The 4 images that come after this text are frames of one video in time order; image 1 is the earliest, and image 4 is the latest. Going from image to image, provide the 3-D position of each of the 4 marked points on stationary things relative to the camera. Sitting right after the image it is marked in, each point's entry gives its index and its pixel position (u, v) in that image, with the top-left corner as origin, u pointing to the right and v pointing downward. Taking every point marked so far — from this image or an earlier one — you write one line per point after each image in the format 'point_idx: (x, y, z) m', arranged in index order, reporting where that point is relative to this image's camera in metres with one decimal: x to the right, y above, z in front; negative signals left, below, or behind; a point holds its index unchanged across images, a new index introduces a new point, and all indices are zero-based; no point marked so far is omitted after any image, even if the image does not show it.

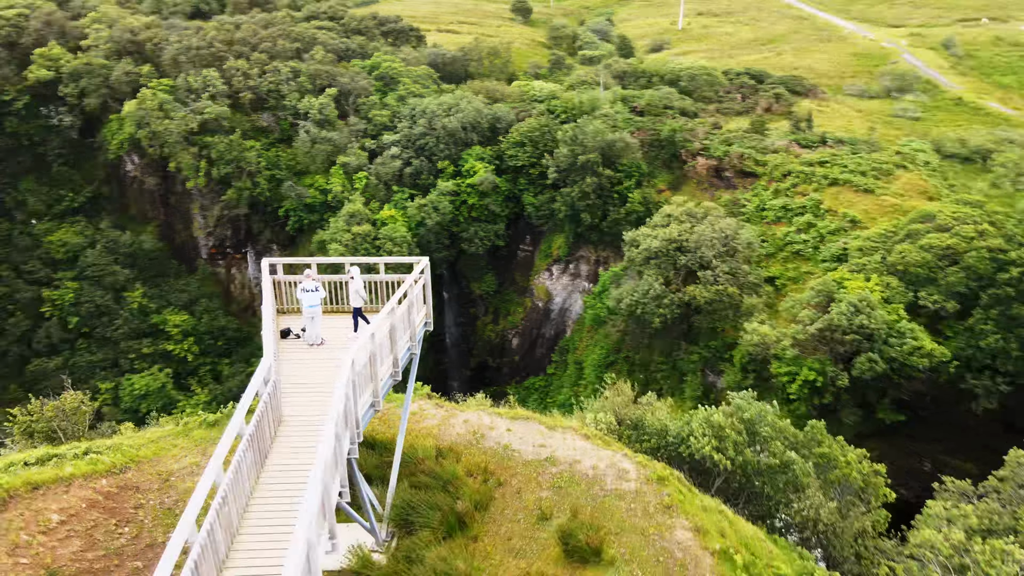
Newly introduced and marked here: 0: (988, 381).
0: (+12.0, -2.4, +19.0) m
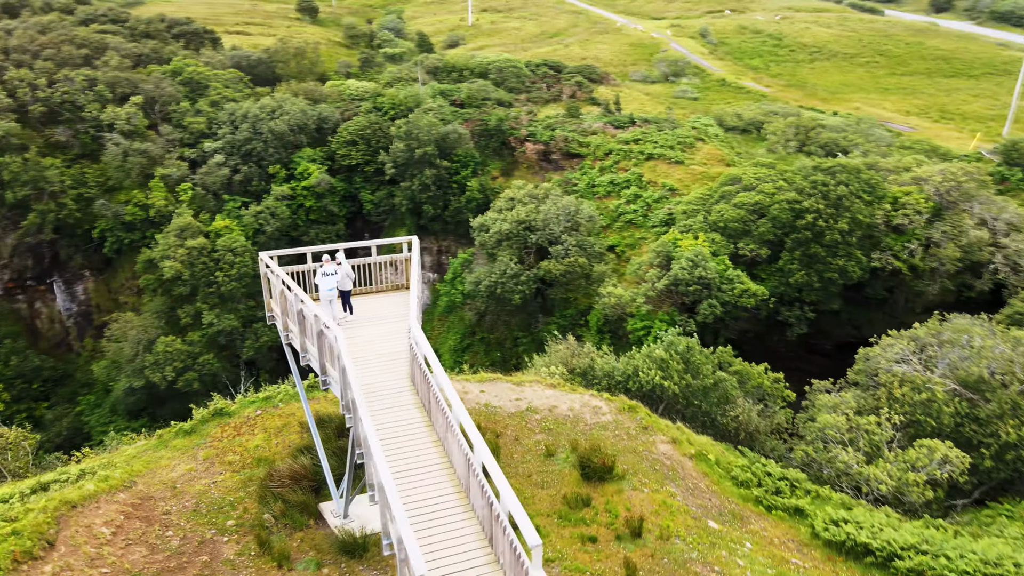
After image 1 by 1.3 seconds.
0: (+8.7, -0.7, +22.7) m
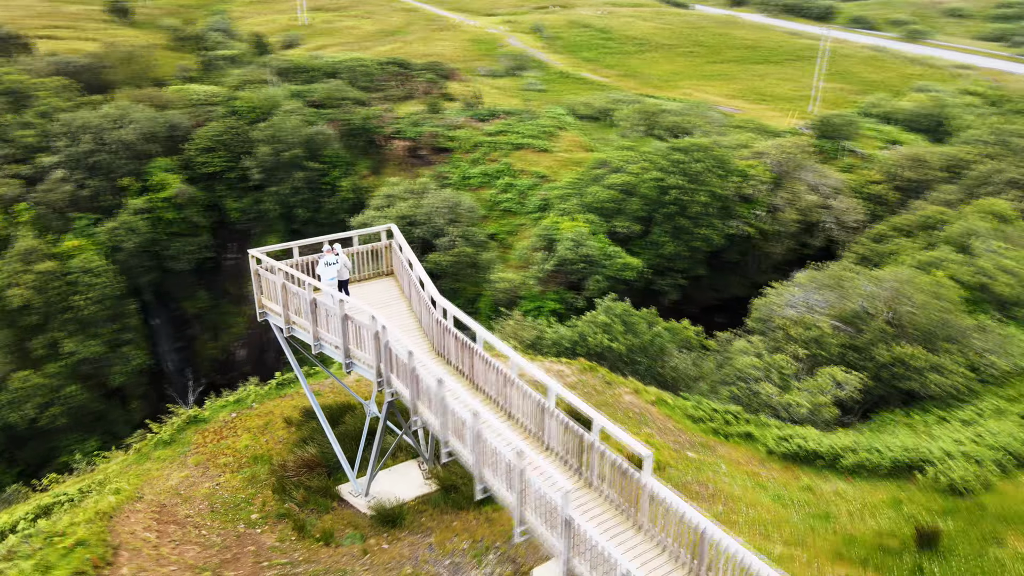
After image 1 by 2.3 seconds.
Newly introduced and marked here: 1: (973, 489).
0: (+5.3, +0.3, +24.9) m
1: (+5.8, -2.5, +9.2) m
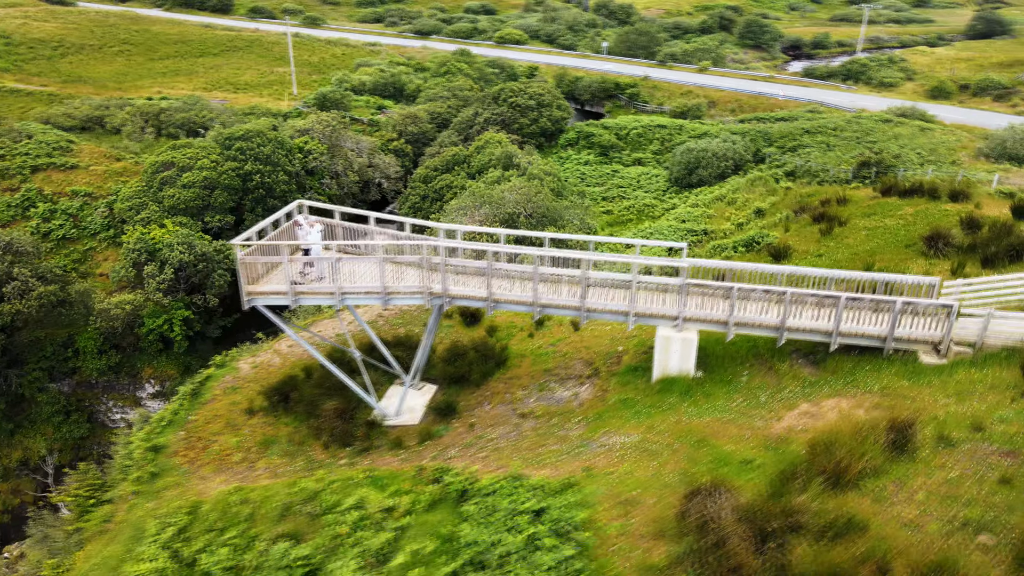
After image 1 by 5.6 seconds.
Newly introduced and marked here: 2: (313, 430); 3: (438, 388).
0: (-8.3, +1.1, +26.3) m
1: (+3.1, +0.2, +15.2) m
2: (-2.4, -1.7, +9.0) m
3: (-1.0, -1.3, +10.0) m
